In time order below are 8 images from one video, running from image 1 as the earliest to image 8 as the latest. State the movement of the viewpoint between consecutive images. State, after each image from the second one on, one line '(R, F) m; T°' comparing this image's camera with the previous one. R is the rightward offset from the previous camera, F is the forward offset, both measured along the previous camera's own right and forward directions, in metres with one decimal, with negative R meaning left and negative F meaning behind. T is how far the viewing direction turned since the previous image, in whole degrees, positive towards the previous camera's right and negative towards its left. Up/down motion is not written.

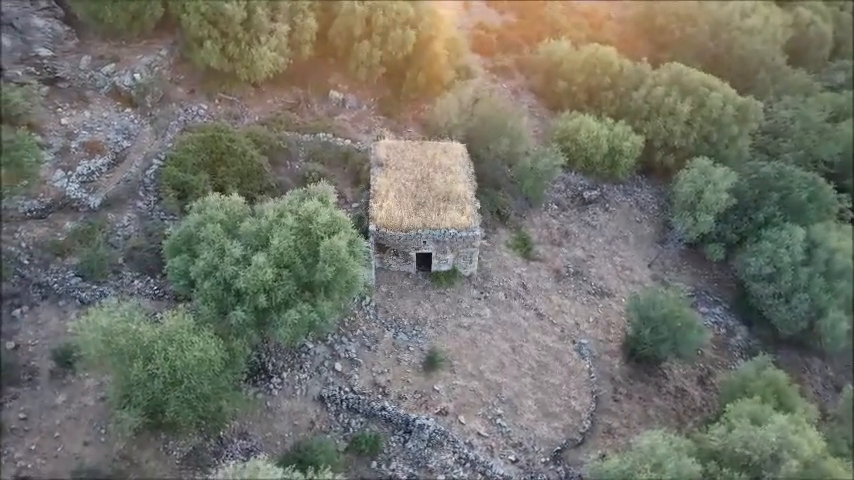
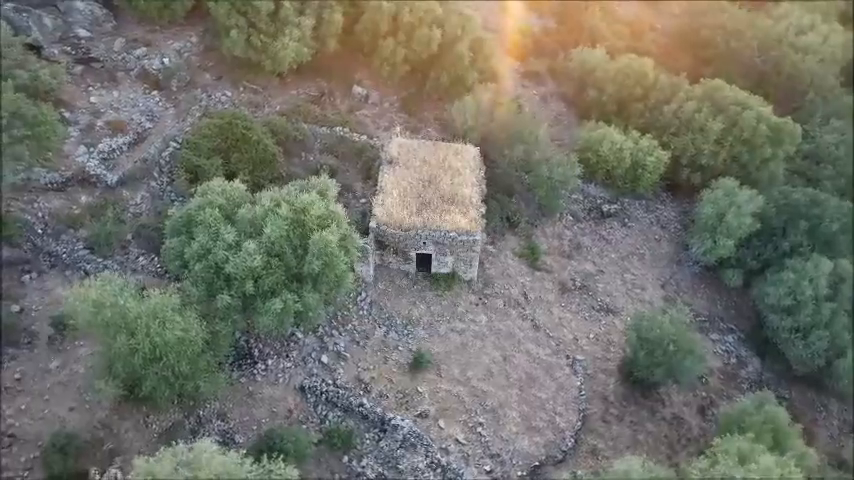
(+1.9, +0.2) m; -4°
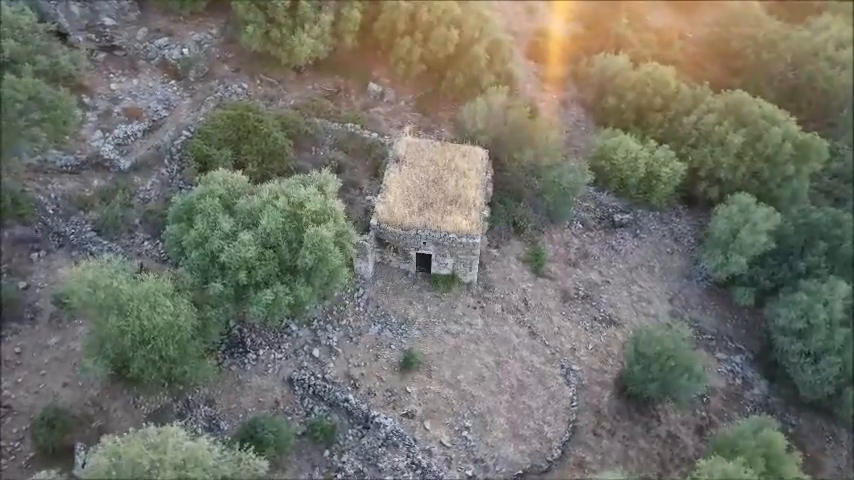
(+1.3, +0.1) m; -3°
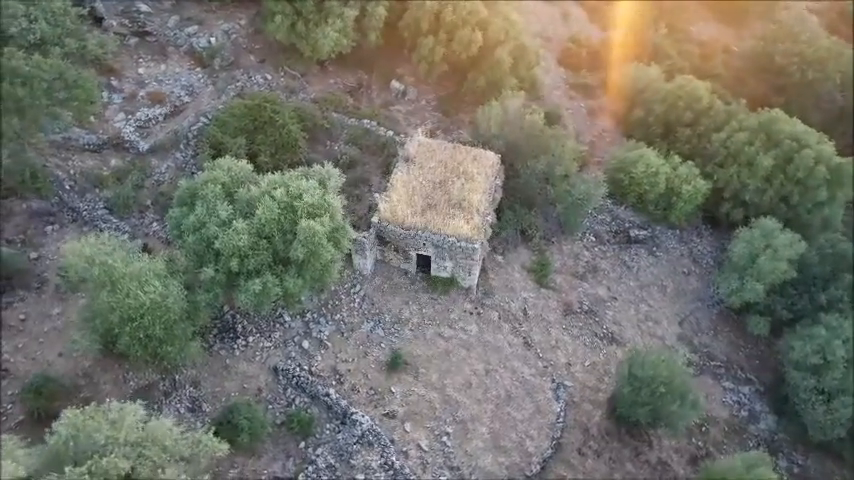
(+1.8, +0.2) m; -4°
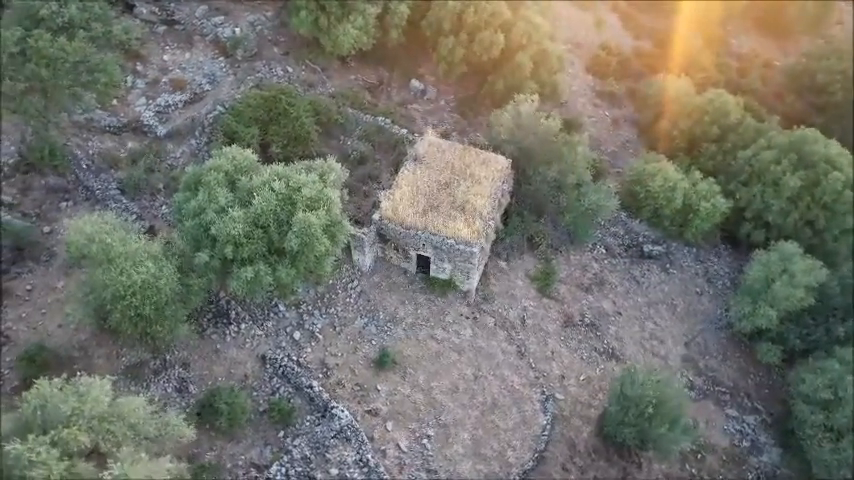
(+1.7, +0.2) m; -4°
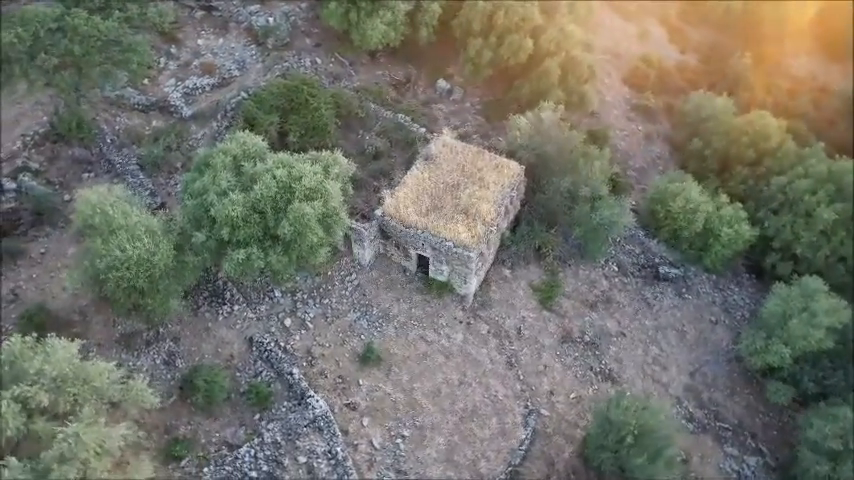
(+2.2, +0.2) m; -5°
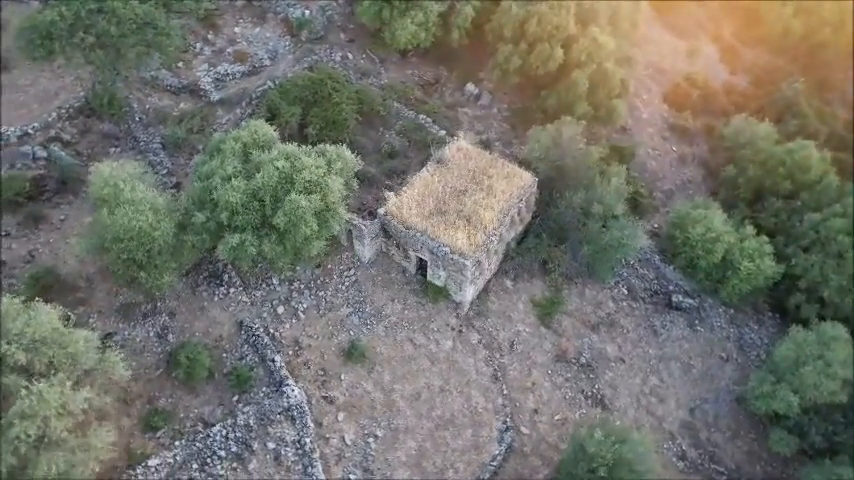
(+2.3, +0.2) m; -5°
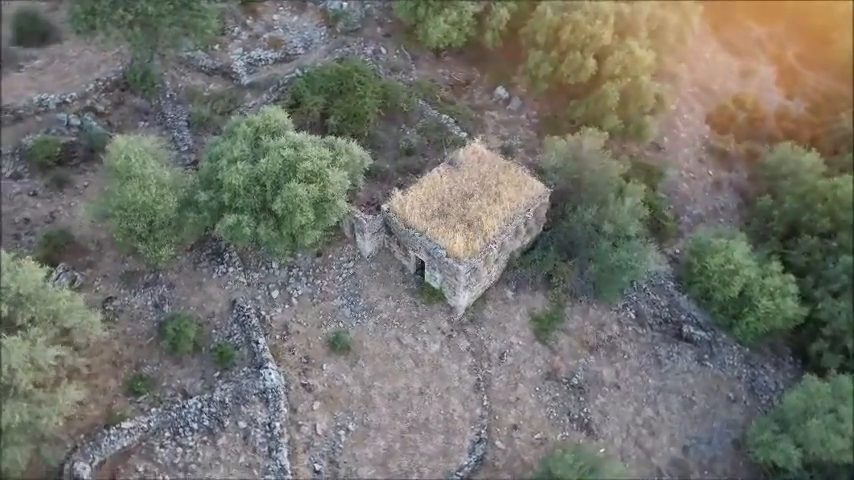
(+2.5, +0.3) m; -5°
